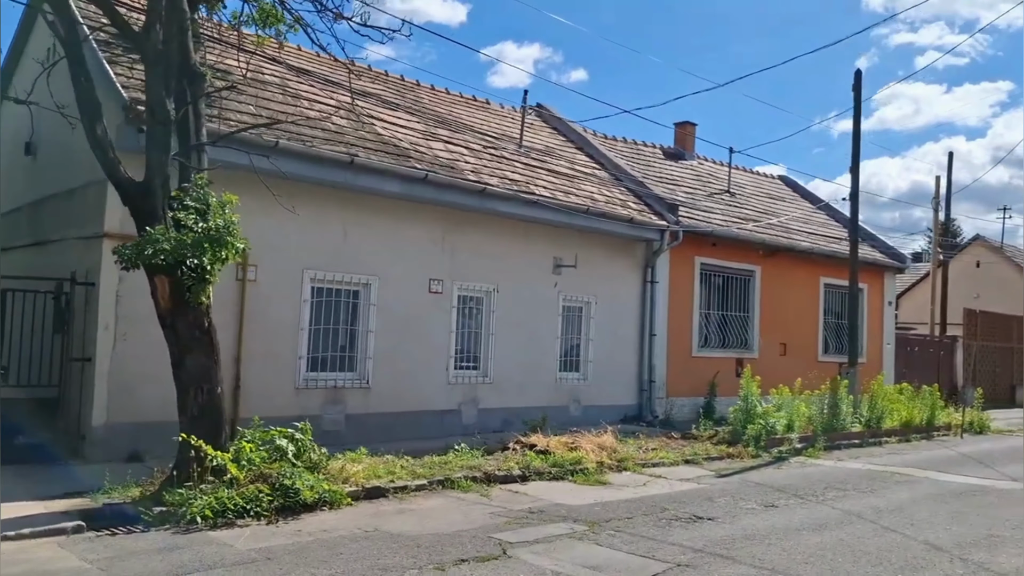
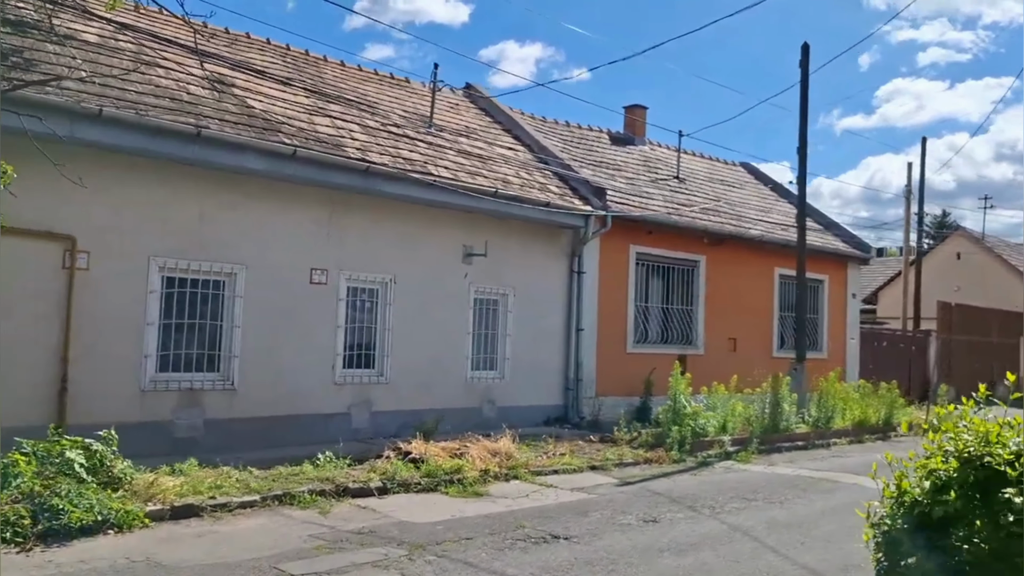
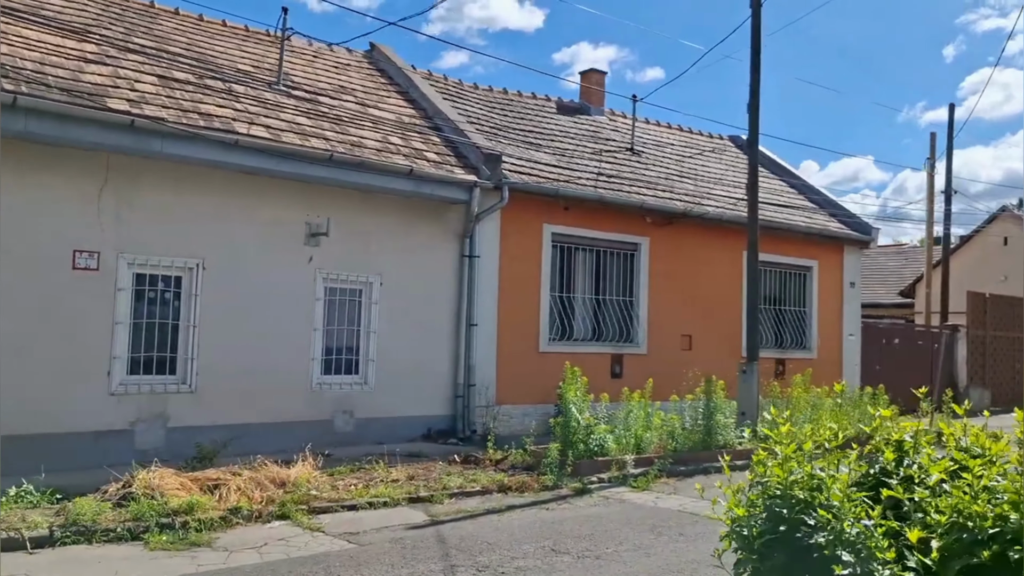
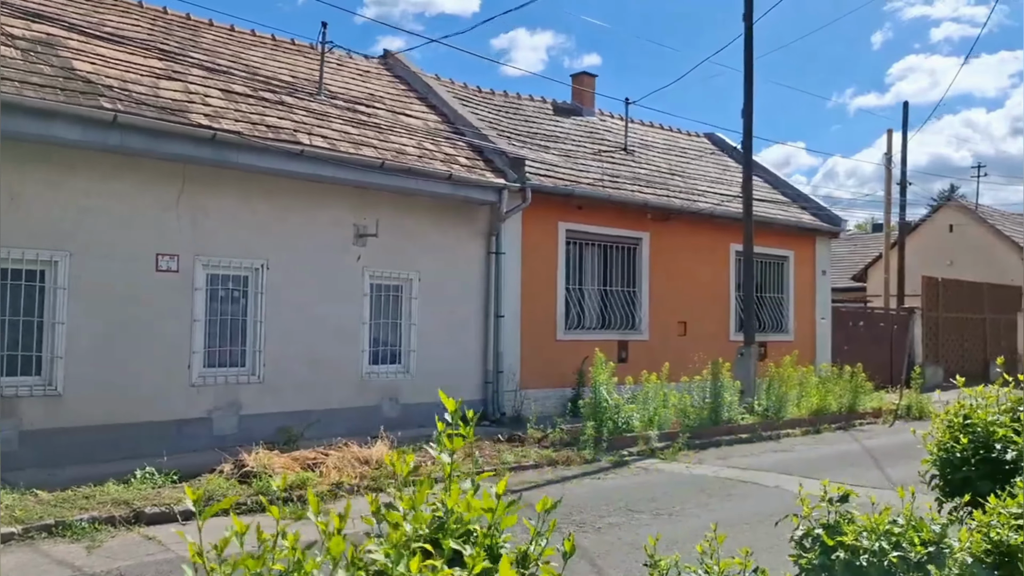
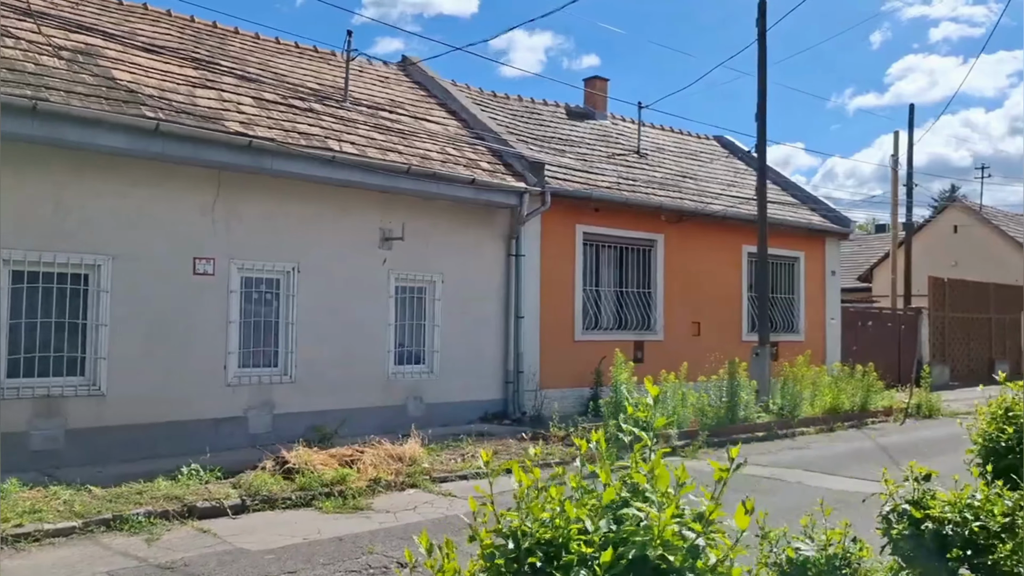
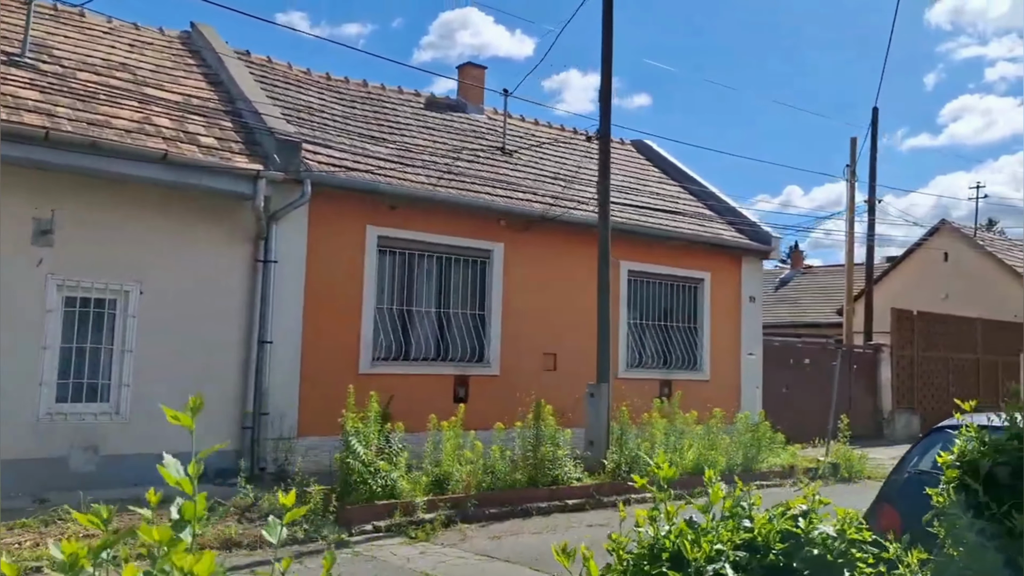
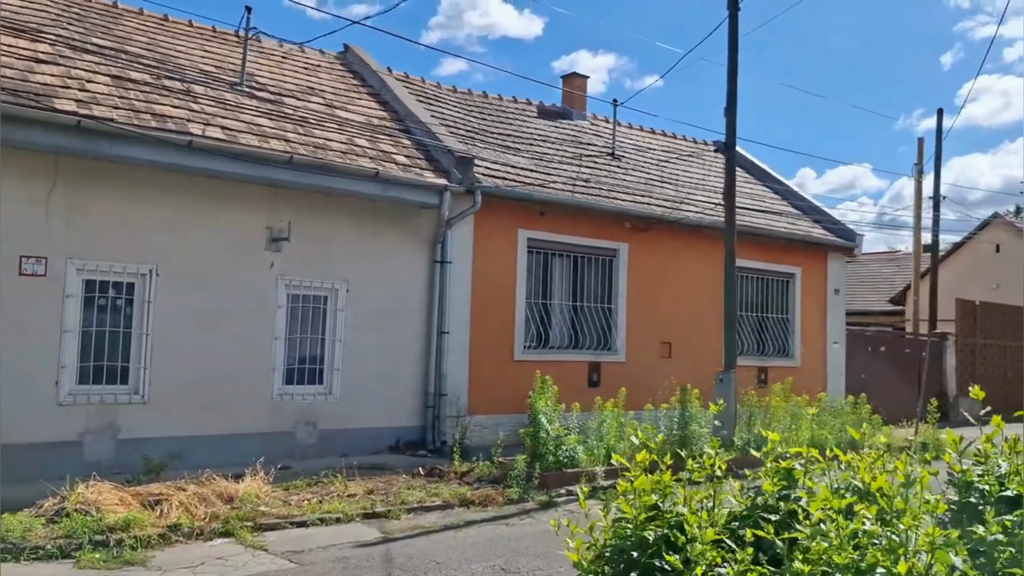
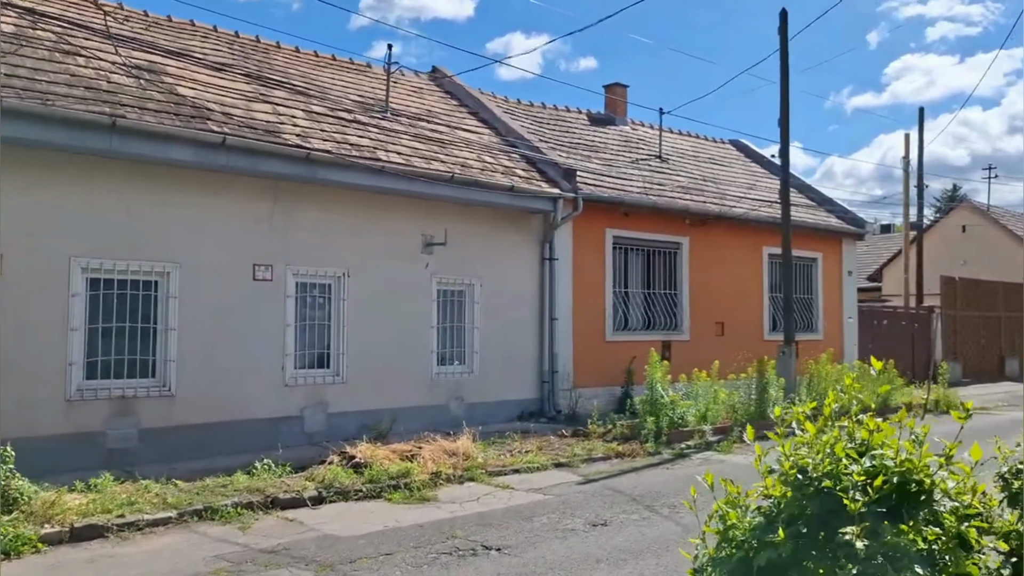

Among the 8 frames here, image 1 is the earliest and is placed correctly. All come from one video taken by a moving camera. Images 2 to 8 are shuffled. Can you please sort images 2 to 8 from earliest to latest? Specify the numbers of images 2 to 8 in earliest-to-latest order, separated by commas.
2, 8, 5, 4, 3, 7, 6
